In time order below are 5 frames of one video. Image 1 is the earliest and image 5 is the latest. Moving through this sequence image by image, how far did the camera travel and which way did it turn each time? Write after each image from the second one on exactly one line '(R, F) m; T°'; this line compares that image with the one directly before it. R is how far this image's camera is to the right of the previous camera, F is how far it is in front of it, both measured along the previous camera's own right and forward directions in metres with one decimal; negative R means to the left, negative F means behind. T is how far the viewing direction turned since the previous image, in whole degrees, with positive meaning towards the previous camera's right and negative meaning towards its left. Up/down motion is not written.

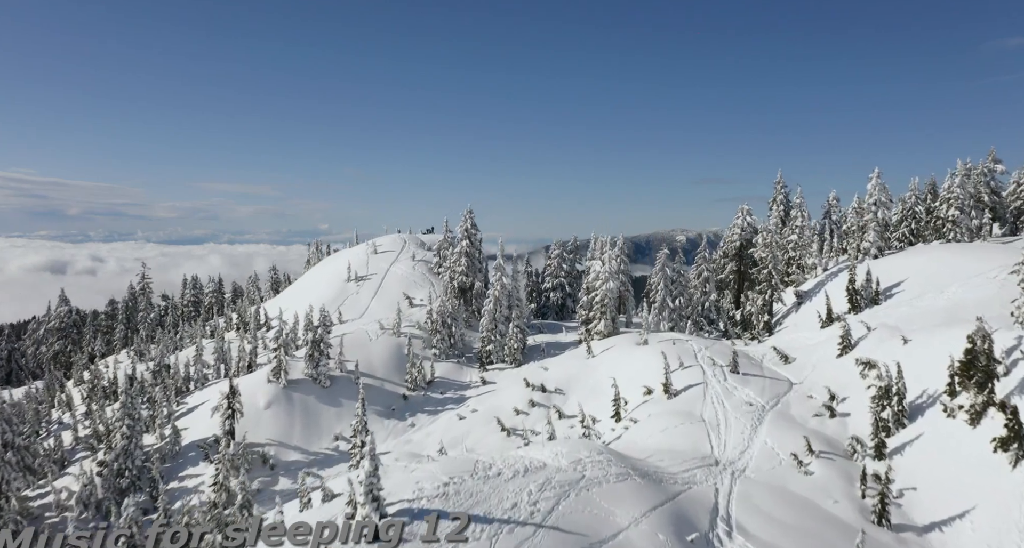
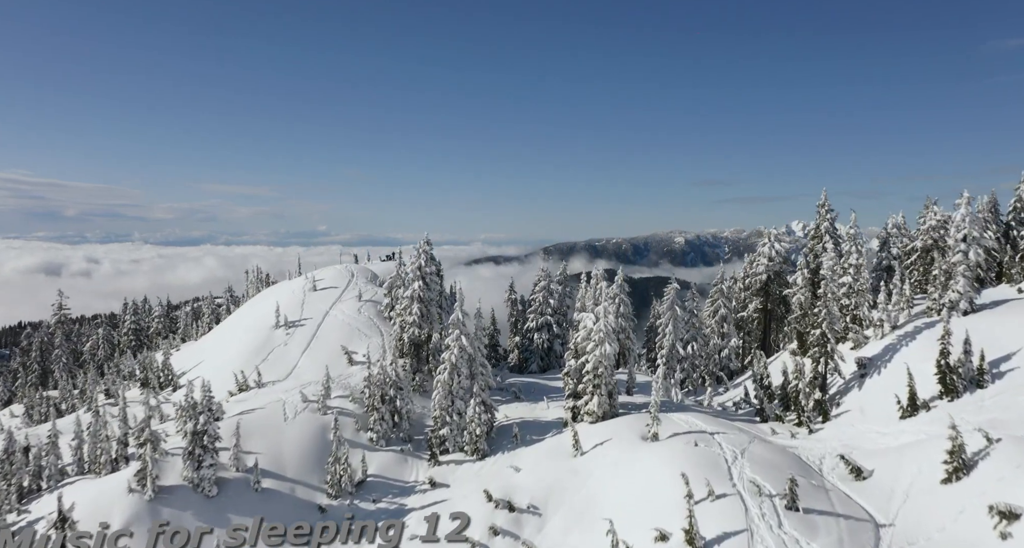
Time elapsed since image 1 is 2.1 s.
(+2.7, +19.0) m; 0°
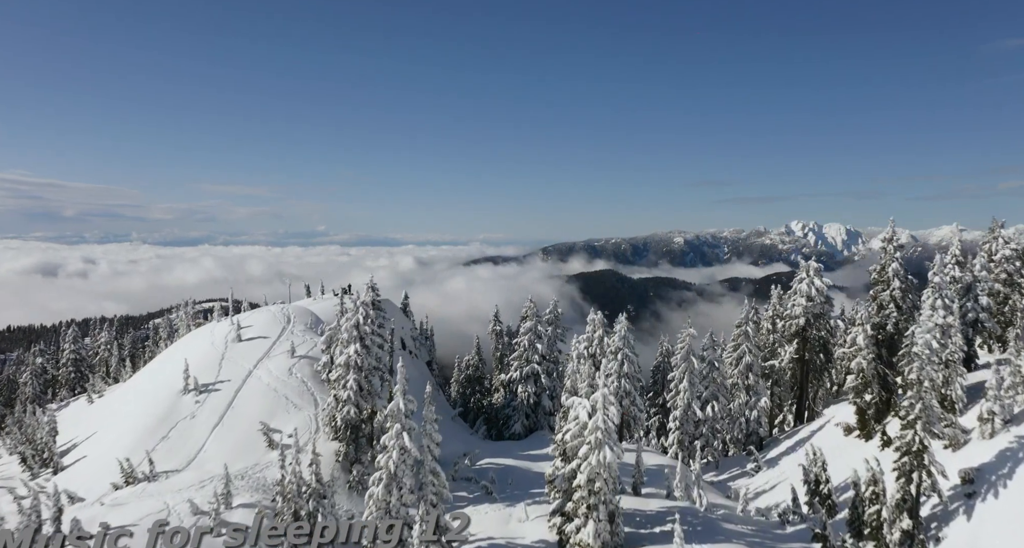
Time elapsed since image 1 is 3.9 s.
(+2.0, +15.8) m; 0°
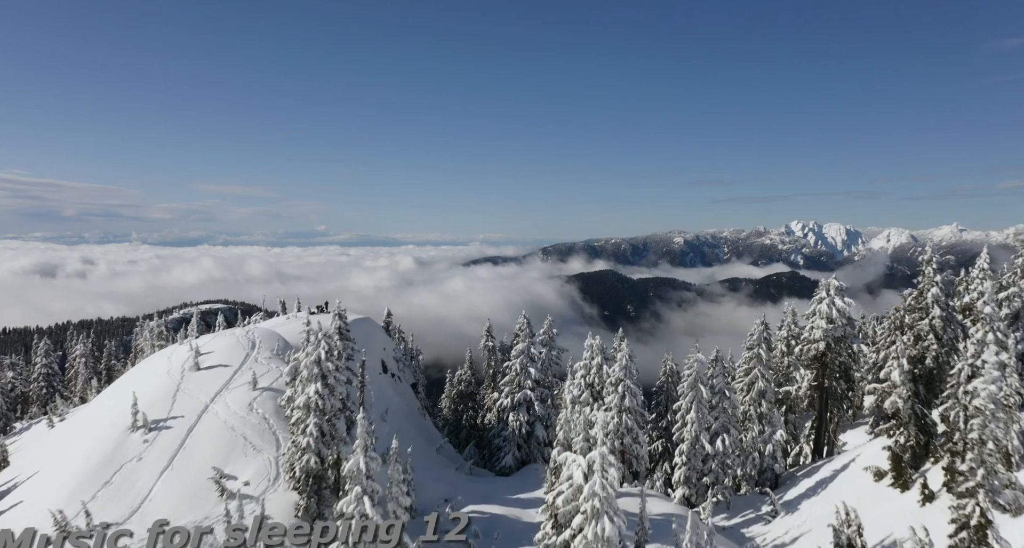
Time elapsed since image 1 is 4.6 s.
(+0.8, +6.2) m; 0°
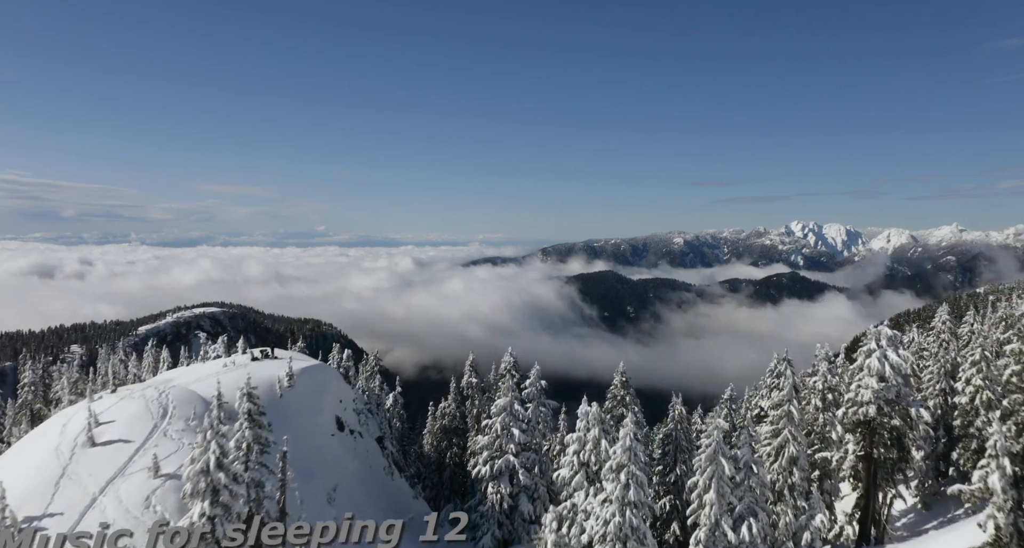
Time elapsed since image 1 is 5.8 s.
(+1.5, +11.3) m; 0°
